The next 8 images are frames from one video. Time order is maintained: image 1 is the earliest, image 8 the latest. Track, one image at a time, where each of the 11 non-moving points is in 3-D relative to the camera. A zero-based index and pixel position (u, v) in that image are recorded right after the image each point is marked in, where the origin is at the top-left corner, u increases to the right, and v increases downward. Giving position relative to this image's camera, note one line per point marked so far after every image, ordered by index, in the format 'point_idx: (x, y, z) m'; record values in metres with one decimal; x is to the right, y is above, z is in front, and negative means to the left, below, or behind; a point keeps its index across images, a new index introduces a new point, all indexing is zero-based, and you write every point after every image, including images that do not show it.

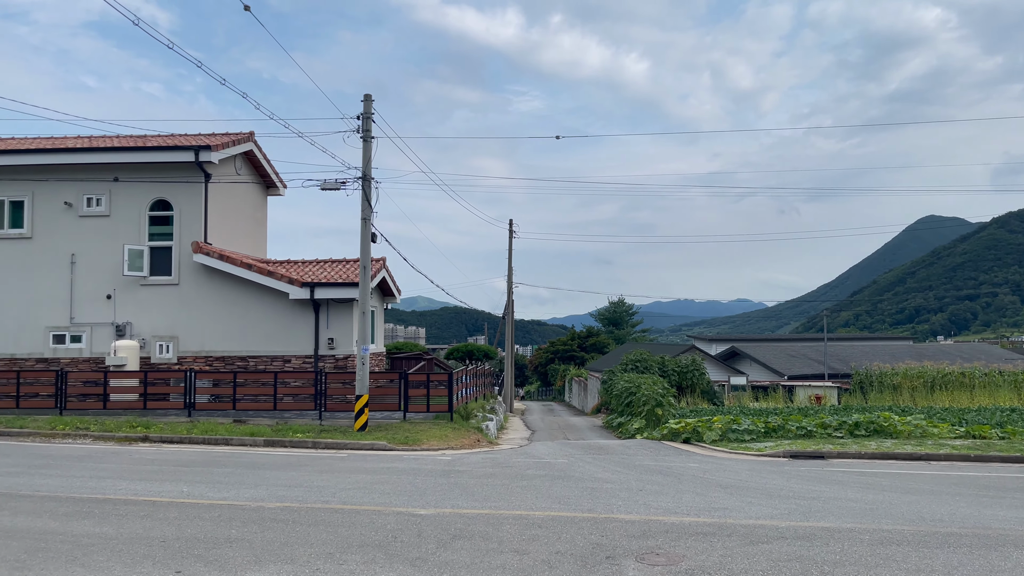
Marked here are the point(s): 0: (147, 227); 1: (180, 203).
0: (-8.9, +1.5, +19.9) m
1: (-8.1, +2.1, +19.9) m
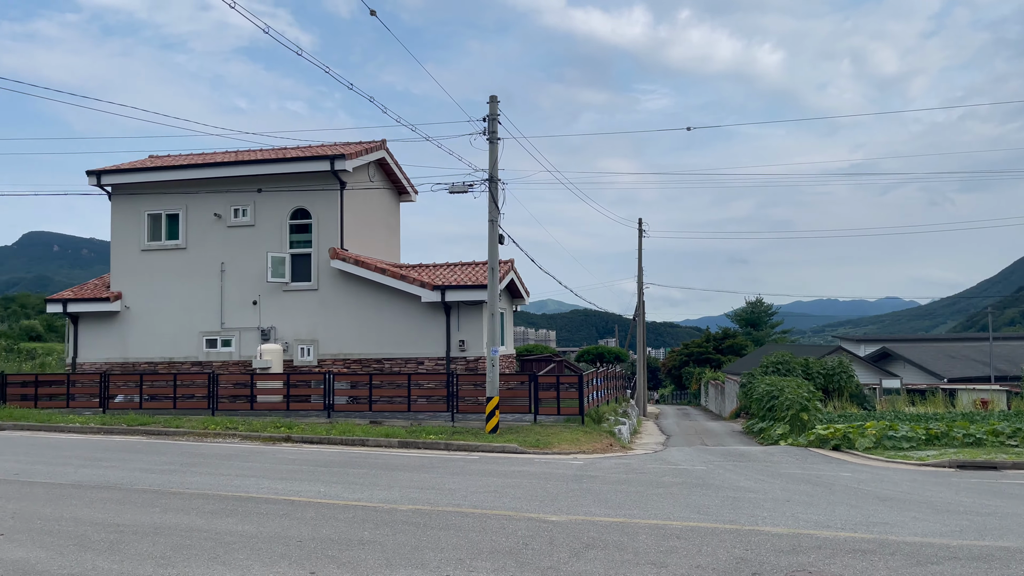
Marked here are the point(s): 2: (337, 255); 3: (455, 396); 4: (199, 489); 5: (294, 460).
0: (-5.7, +1.4, +20.8) m
1: (-4.9, +1.9, +20.6) m
2: (-4.3, +0.8, +20.0) m
3: (-1.2, -2.3, +17.3) m
4: (-3.9, -2.5, +10.1) m
5: (-3.4, -2.7, +12.8) m
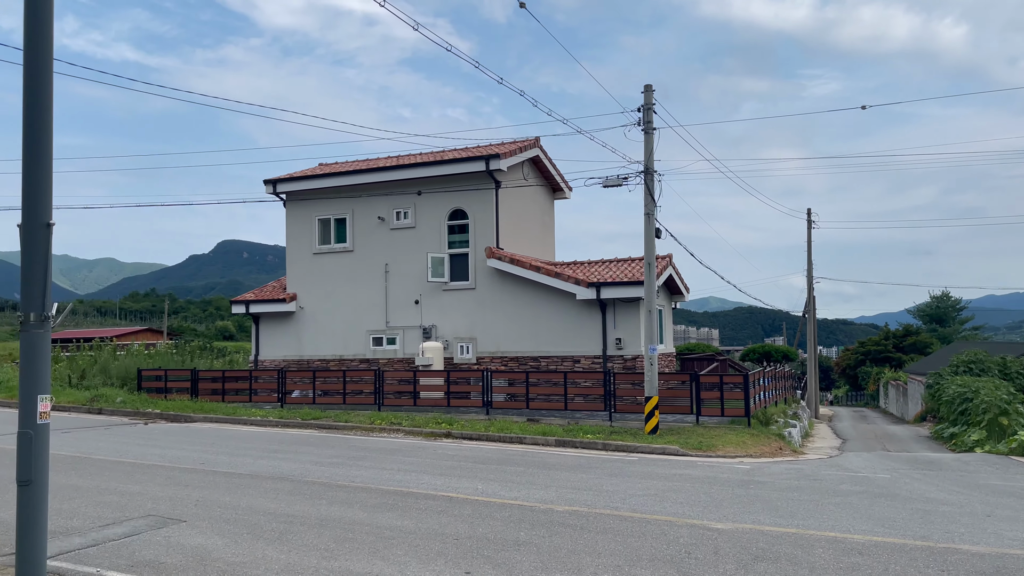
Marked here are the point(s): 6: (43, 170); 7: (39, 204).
0: (-1.7, +1.4, +21.2) m
1: (-1.0, +2.0, +20.9) m
2: (-0.4, +0.8, +20.2) m
3: (+2.1, -2.2, +16.9) m
4: (-1.9, -2.5, +10.4) m
5: (-0.9, -2.7, +12.9) m
6: (-3.1, +0.8, +5.5) m
7: (-3.1, +0.6, +5.4) m
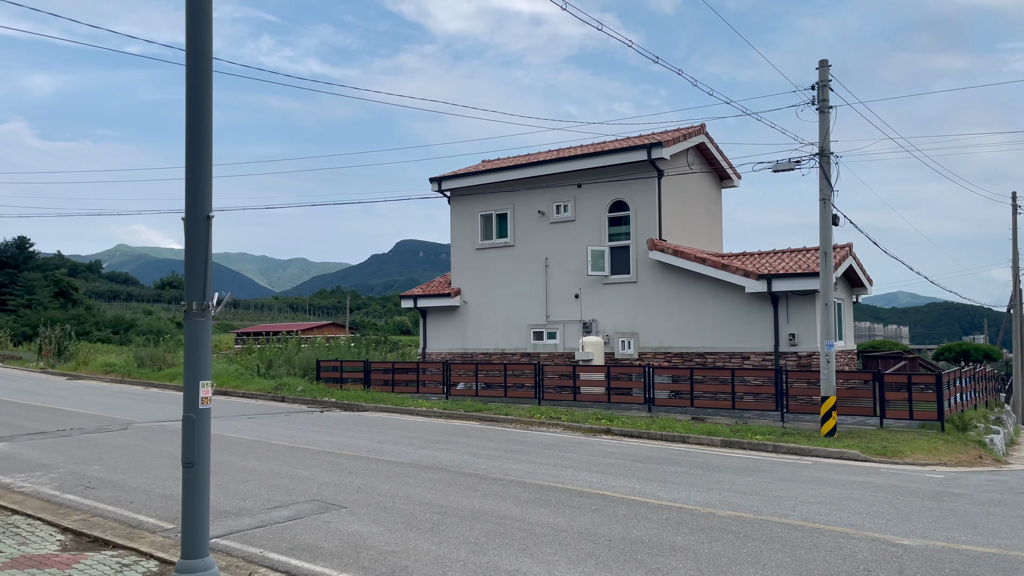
0: (+2.5, +1.5, +20.8) m
1: (+3.1, +2.1, +20.4) m
2: (+3.5, +1.0, +19.6) m
3: (+5.3, -2.1, +15.9) m
4: (+0.1, -2.4, +10.3) m
5: (+1.6, -2.6, +12.6) m
6: (-2.1, +0.9, +5.7) m
7: (-2.2, +0.6, +5.6) m
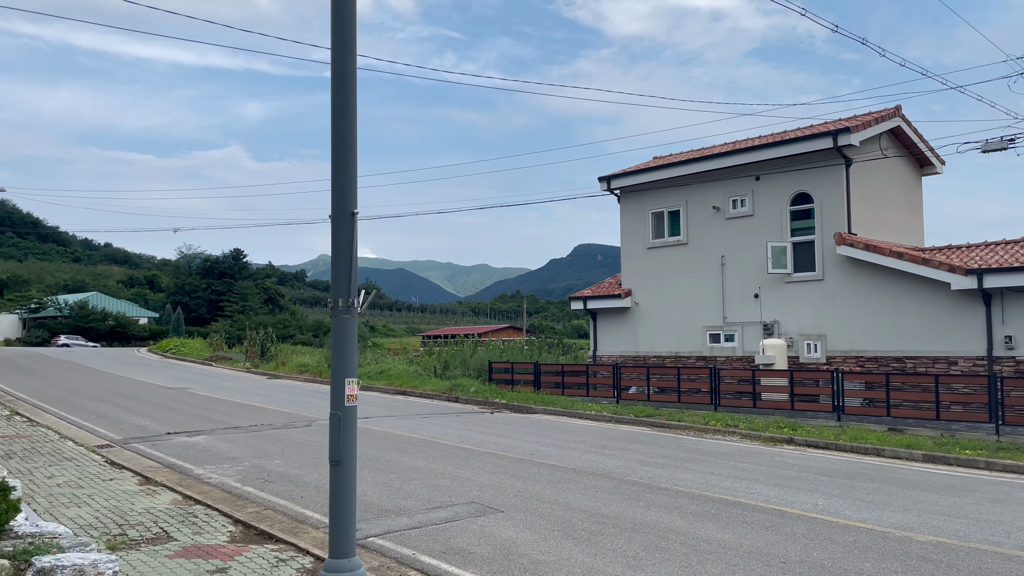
0: (+6.6, +1.6, +19.5) m
1: (+7.2, +2.2, +18.9) m
2: (+7.4, +1.0, +18.0) m
3: (+8.4, -2.0, +14.0) m
4: (+2.1, -2.4, +9.7) m
5: (+4.0, -2.5, +11.6) m
6: (-1.1, +0.9, +5.7) m
7: (-1.2, +0.7, +5.6) m
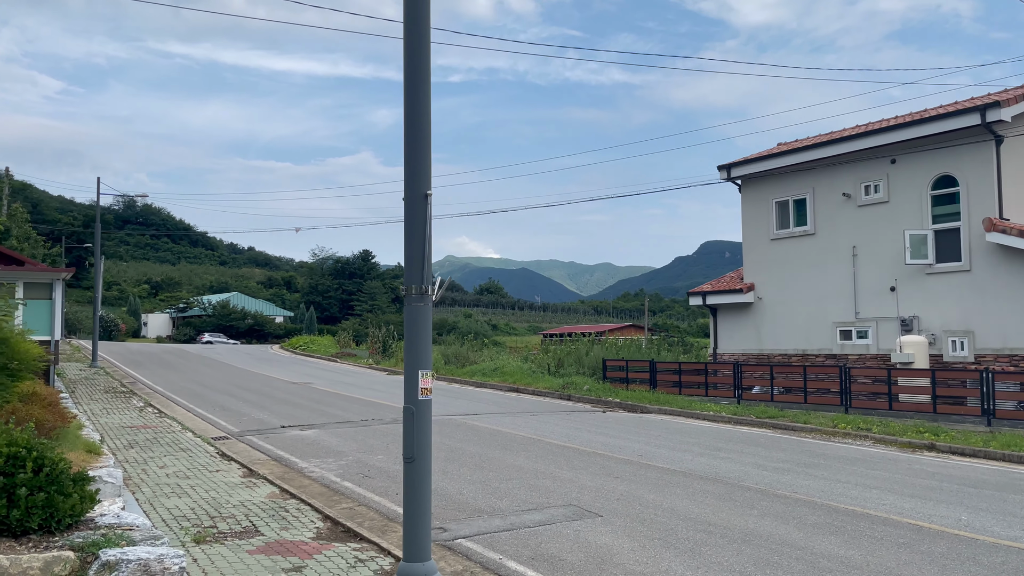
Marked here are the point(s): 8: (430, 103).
0: (+9.2, +1.7, +17.8) m
1: (+9.6, +2.4, +17.2) m
2: (+9.7, +1.2, +16.3) m
3: (+10.1, -1.8, +12.2) m
4: (+3.2, -2.2, +8.8) m
5: (+5.4, -2.4, +10.4) m
6: (-0.6, +0.9, +5.4) m
7: (-0.6, +0.7, +5.3) m
8: (-0.5, +1.2, +5.4) m
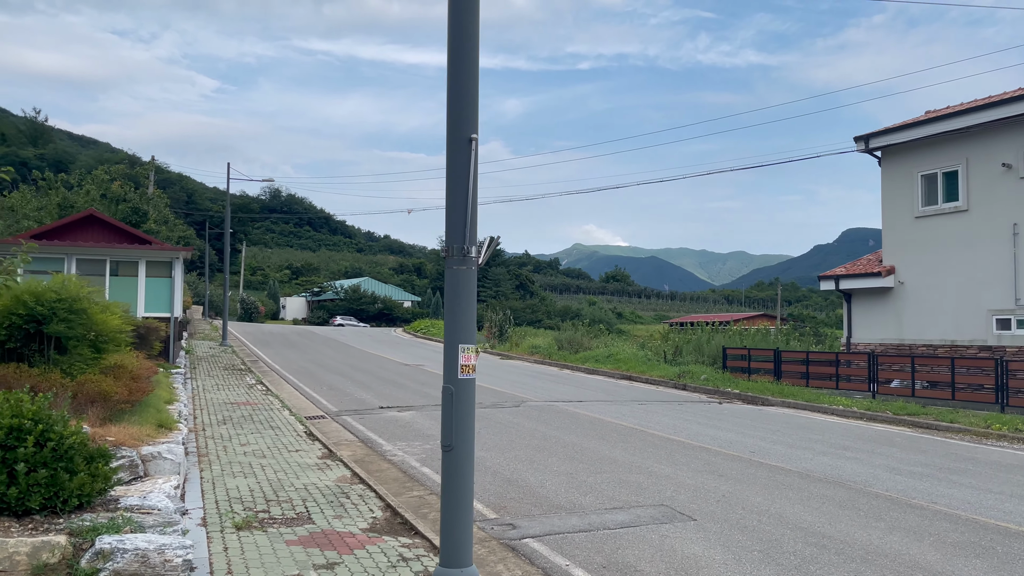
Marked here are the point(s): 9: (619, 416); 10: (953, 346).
0: (+11.3, +2.1, +15.4) m
1: (+11.7, +2.7, +14.7) m
2: (+11.6, +1.5, +13.8) m
3: (+11.4, -1.6, +9.7) m
4: (+4.0, -2.0, +7.5) m
5: (+6.5, -2.2, +8.7) m
6: (-0.2, +1.2, +4.6) m
7: (-0.3, +0.9, +4.6) m
8: (-0.2, +1.4, +4.6) m
9: (+1.8, -2.1, +13.4) m
10: (+9.9, -1.3, +18.3) m
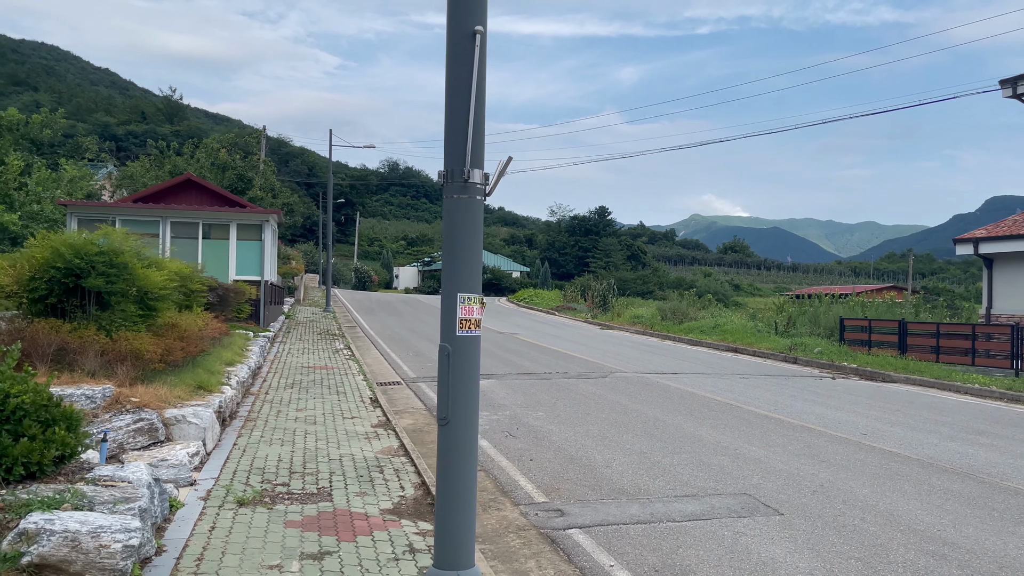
0: (+12.8, +2.6, +12.7) m
1: (+13.0, +3.2, +11.9) m
2: (+12.8, +2.0, +11.1) m
3: (+12.1, -1.2, +7.2) m
4: (+4.5, -1.6, +6.0) m
5: (+7.1, -1.8, +6.9) m
6: (-0.2, +1.4, +3.7) m
7: (-0.2, +1.2, +3.6) m
8: (-0.1, +1.7, +3.7) m
9: (+3.0, -1.5, +12.2) m
10: (+11.8, -0.6, +15.9) m
